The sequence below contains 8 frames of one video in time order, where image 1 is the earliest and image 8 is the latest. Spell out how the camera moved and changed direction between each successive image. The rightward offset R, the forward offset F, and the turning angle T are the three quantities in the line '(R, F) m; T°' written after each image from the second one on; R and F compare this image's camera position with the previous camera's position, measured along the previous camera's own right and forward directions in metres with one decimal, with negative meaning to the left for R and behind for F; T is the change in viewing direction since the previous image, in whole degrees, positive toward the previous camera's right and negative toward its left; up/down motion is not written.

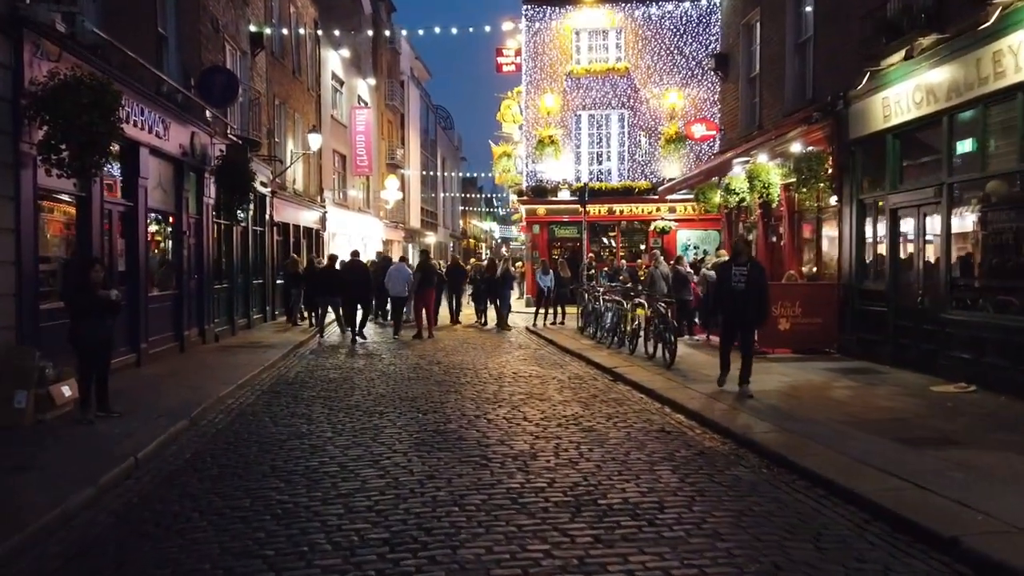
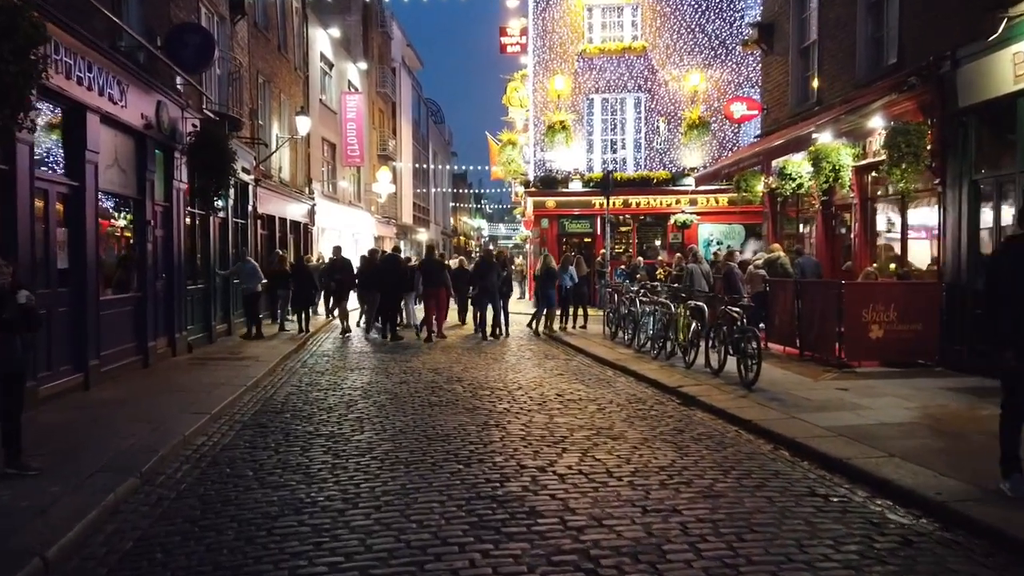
(-0.8, +2.5) m; +1°
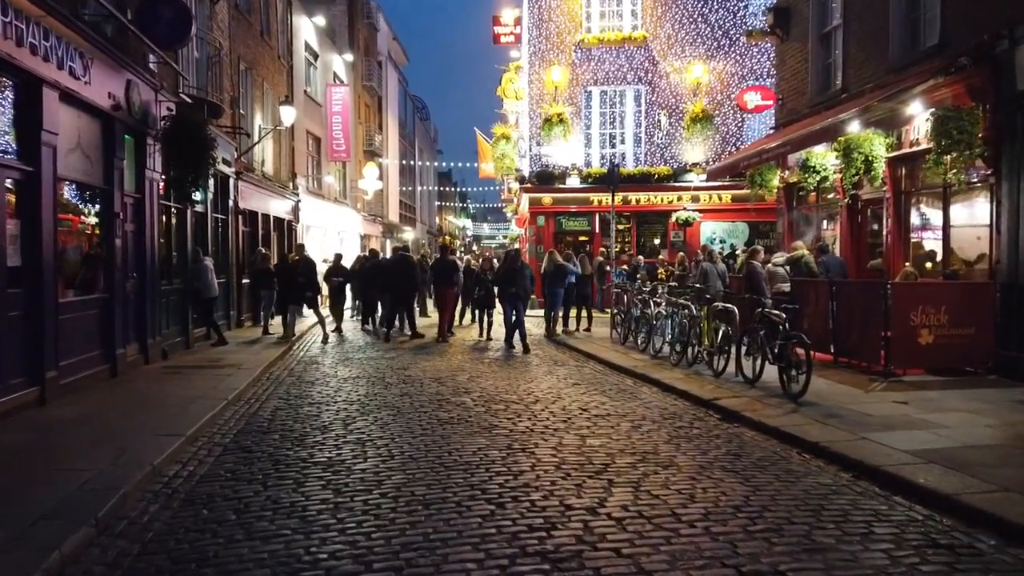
(-0.4, +1.2) m; +1°
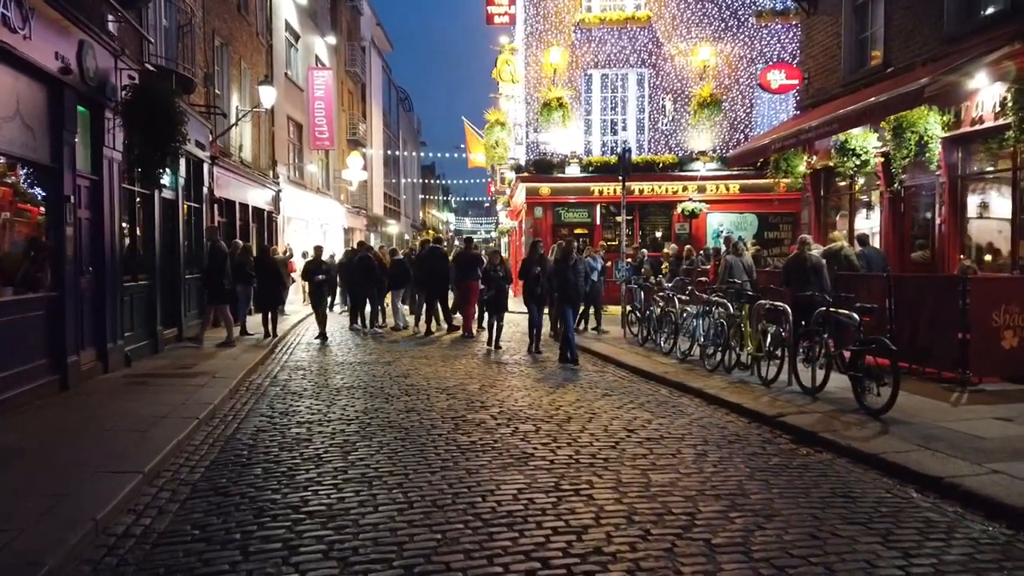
(-0.5, +1.5) m; +1°
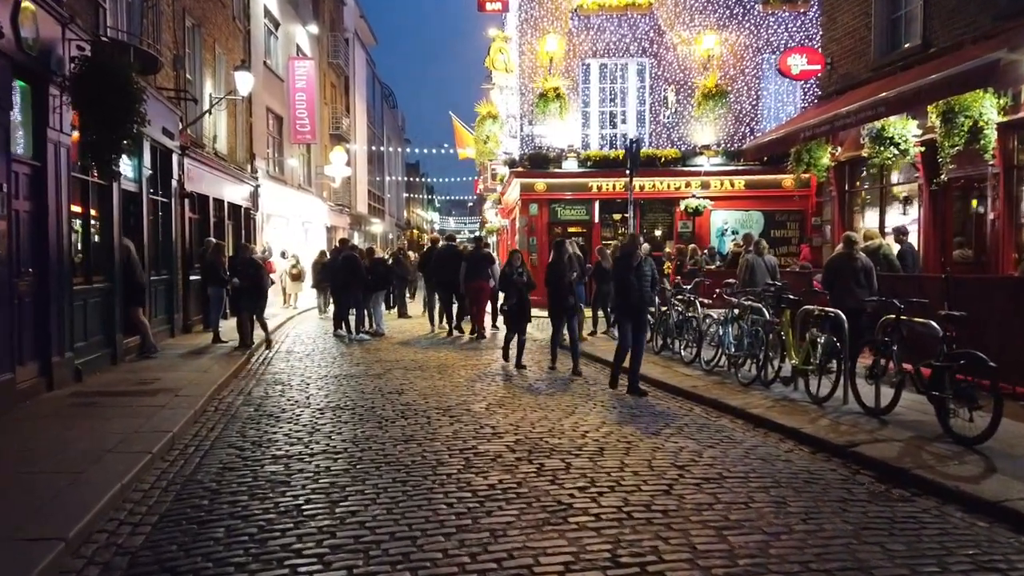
(-0.3, +1.4) m; +1°
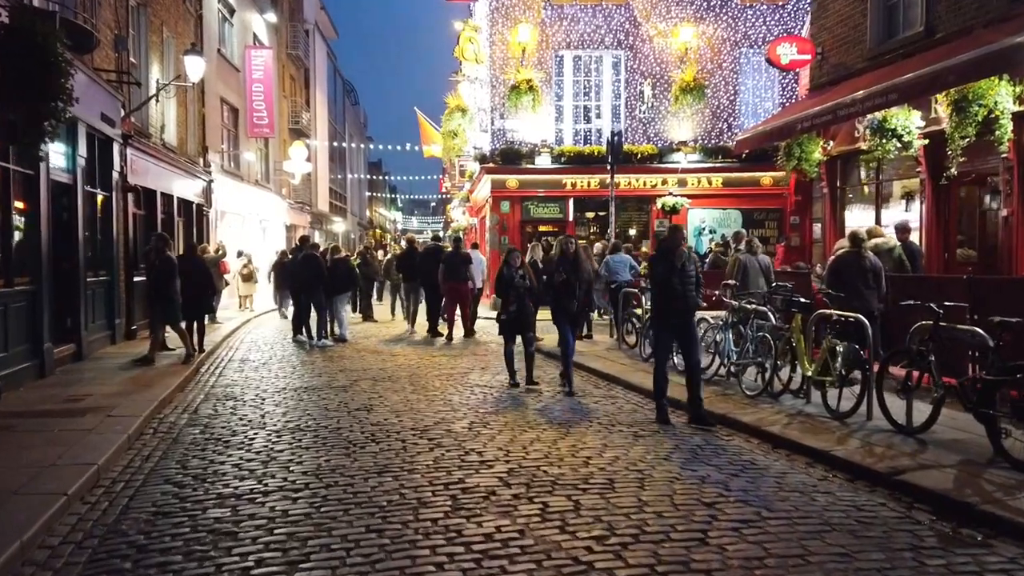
(-0.2, +1.0) m; +3°
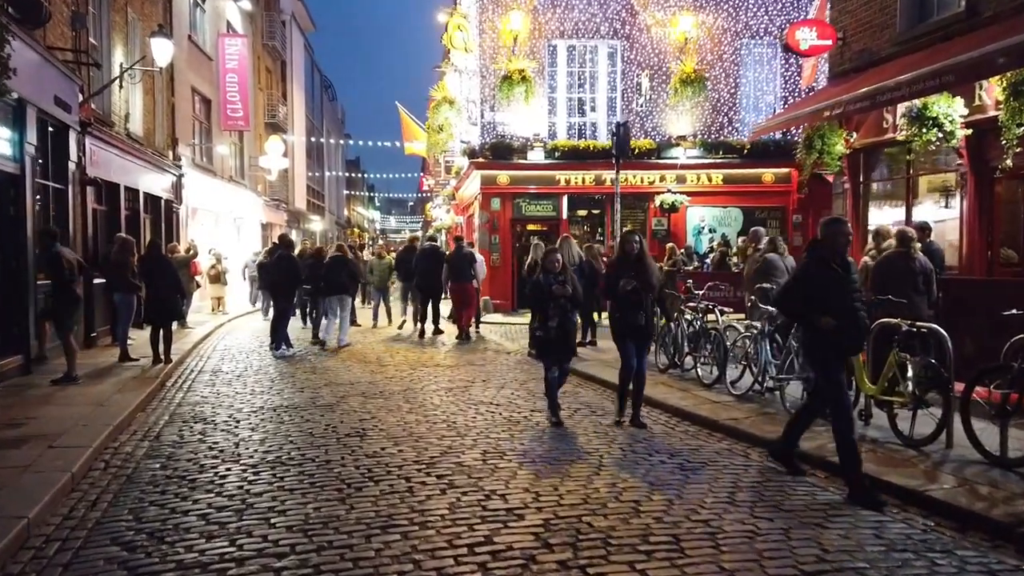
(-0.4, +1.2) m; +2°
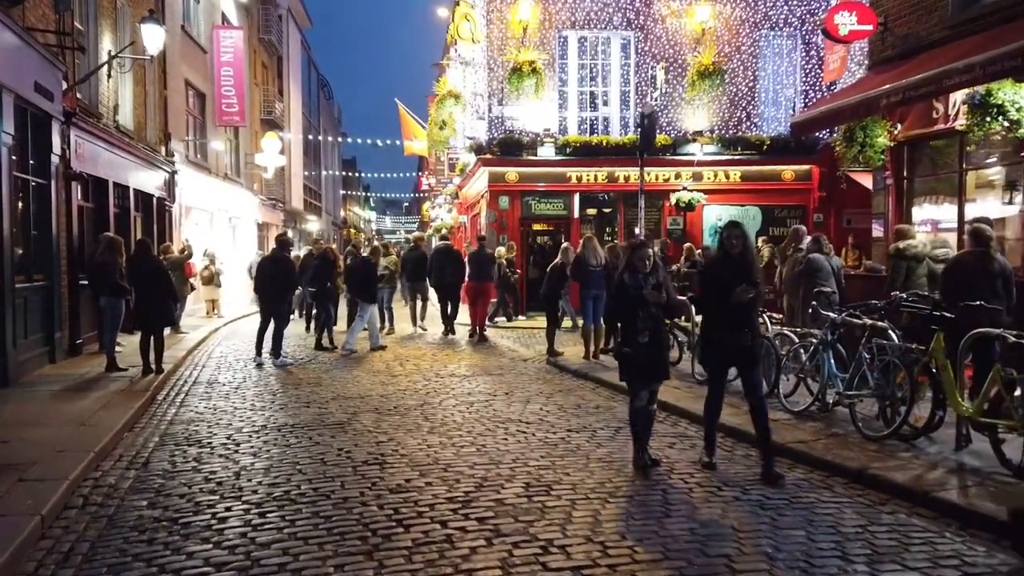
(-0.4, +1.0) m; 0°
